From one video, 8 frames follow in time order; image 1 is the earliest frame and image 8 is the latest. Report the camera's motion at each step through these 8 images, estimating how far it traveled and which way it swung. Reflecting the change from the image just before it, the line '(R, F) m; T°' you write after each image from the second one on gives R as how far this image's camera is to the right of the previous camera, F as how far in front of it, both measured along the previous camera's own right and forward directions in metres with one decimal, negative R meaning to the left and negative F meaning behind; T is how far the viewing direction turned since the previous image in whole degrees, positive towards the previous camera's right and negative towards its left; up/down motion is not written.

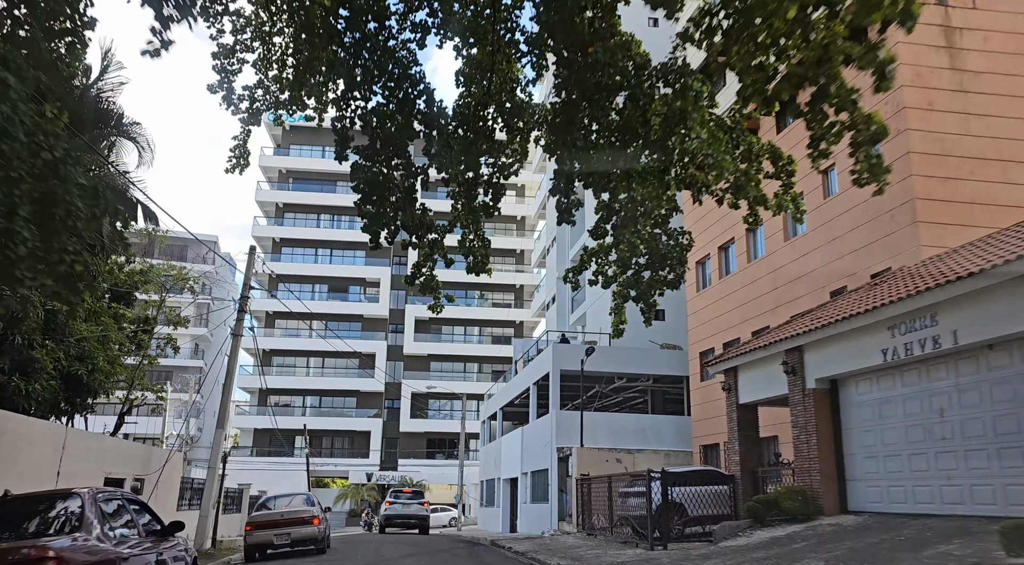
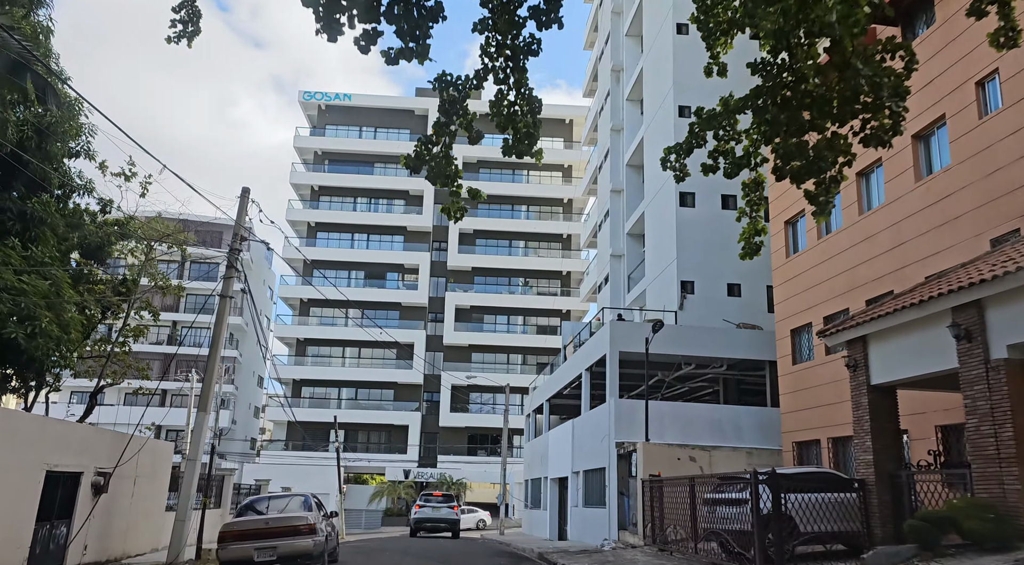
(-0.2, +4.0) m; -3°
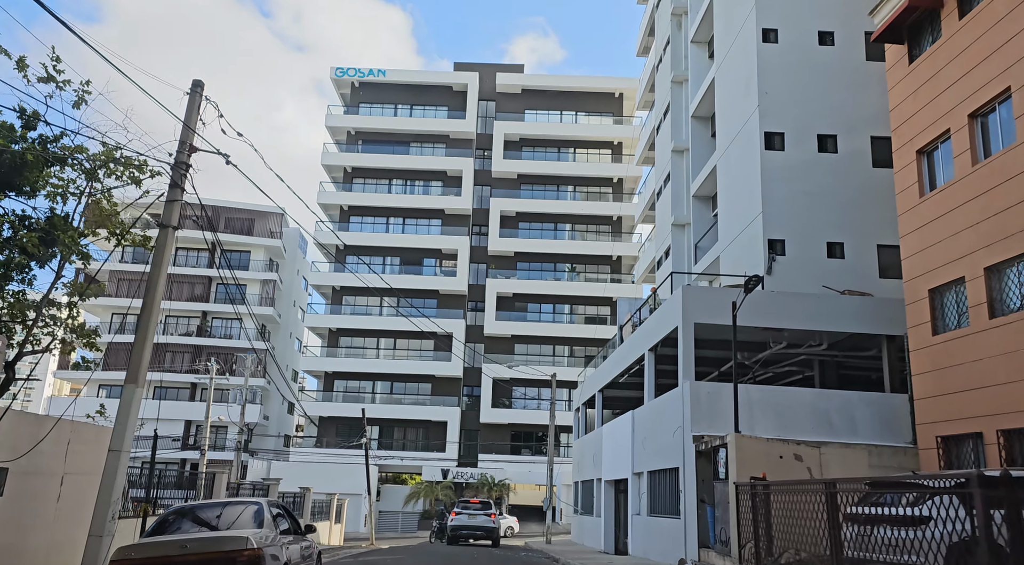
(-0.1, +4.5) m; -3°
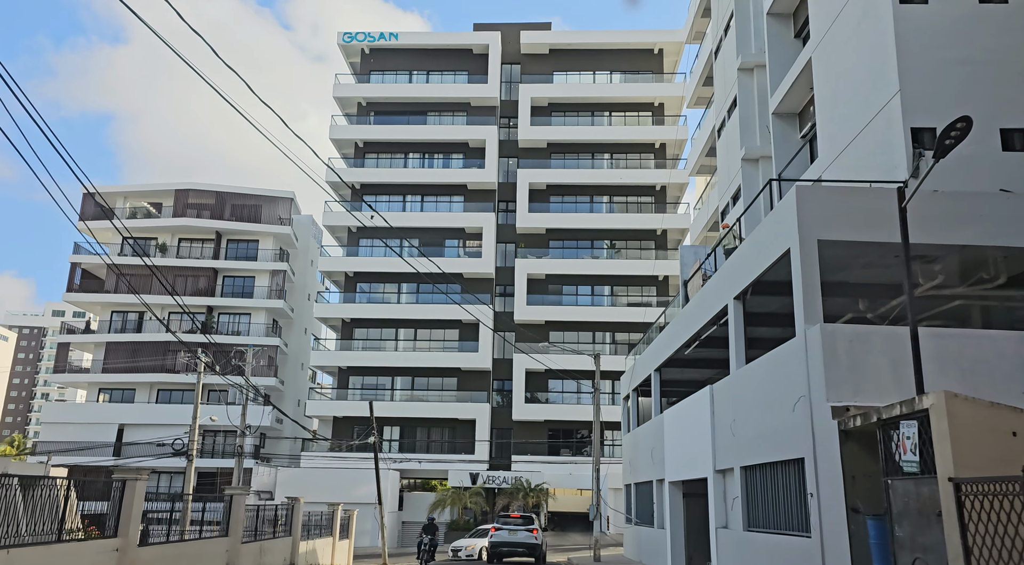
(0.0, +6.3) m; -2°
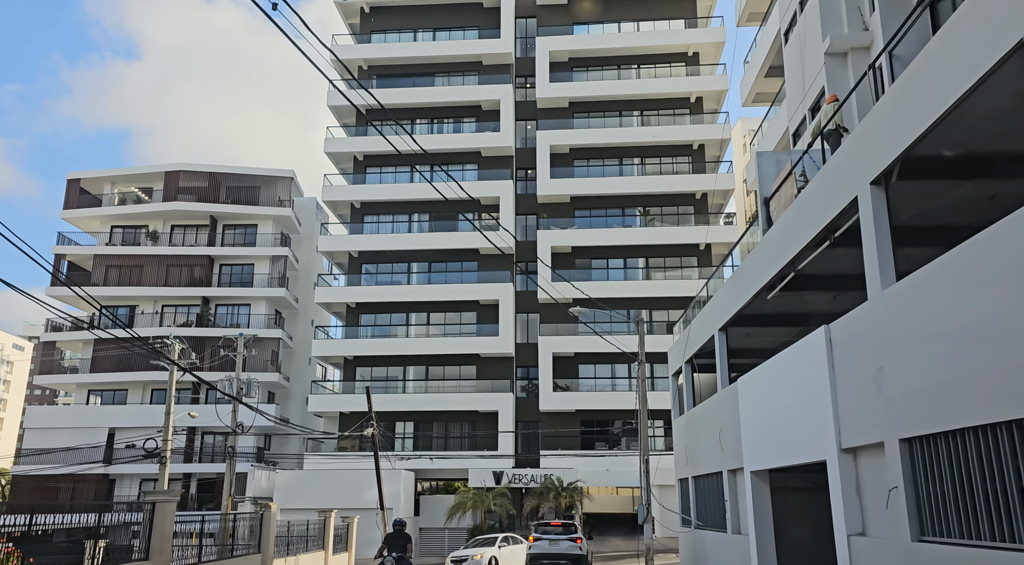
(0.0, +5.6) m; -2°
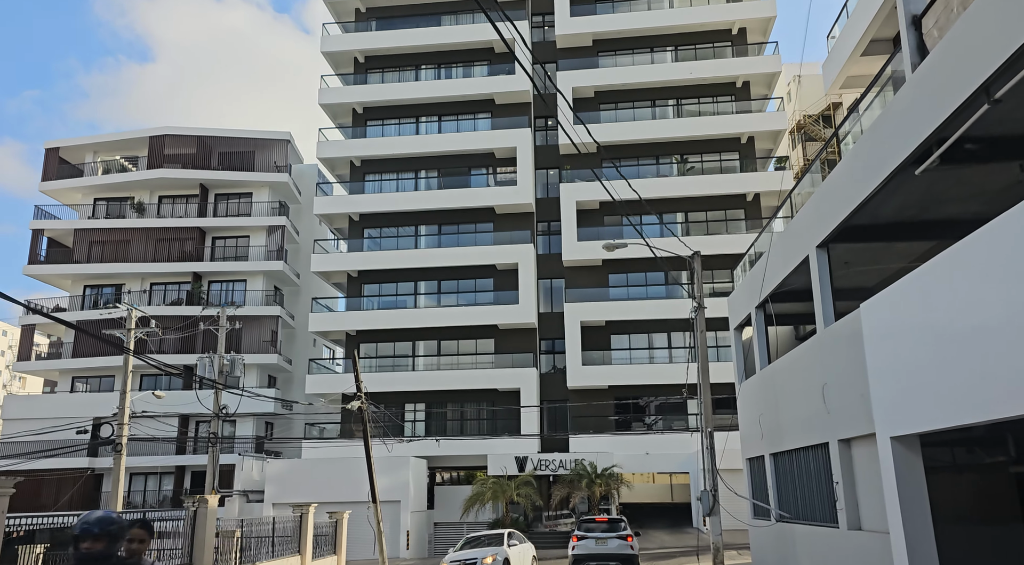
(+0.1, +5.4) m; -2°
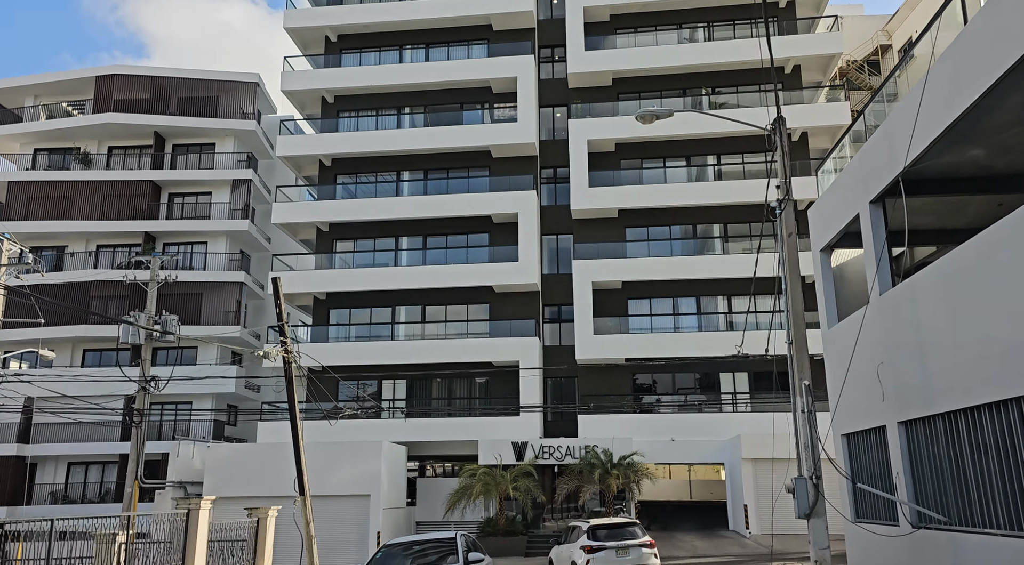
(+0.3, +6.5) m; 0°
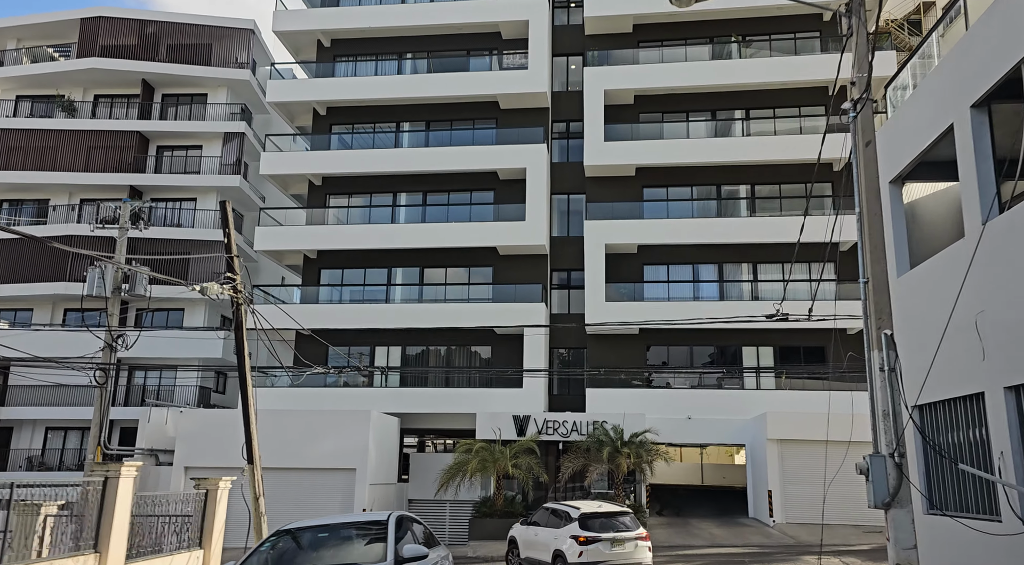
(+0.2, +2.7) m; -1°
